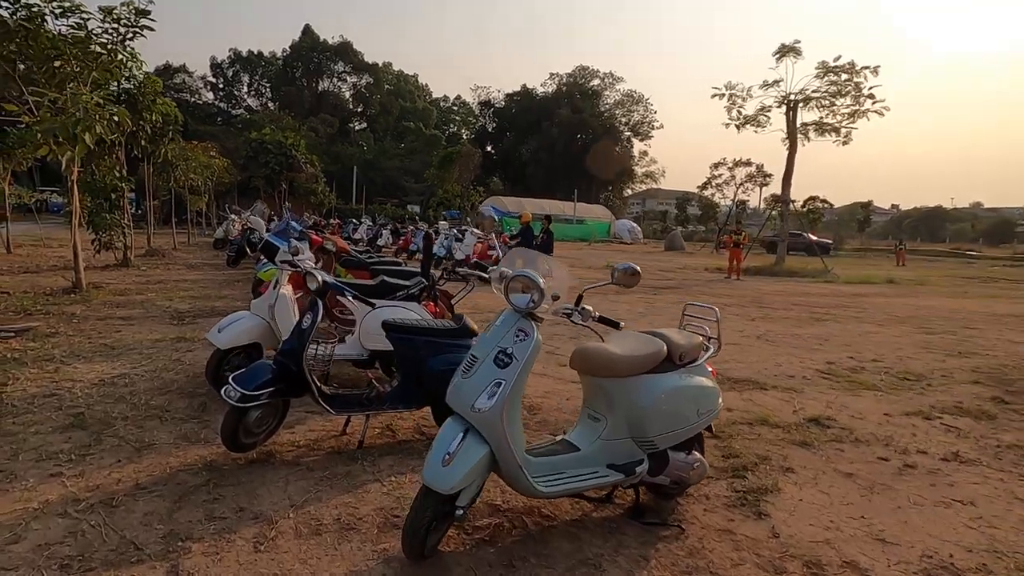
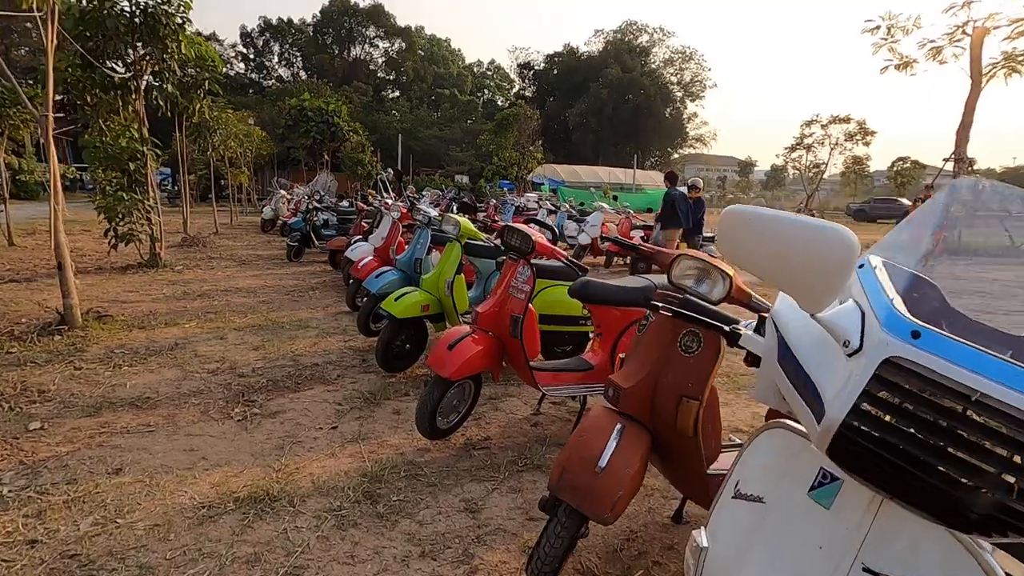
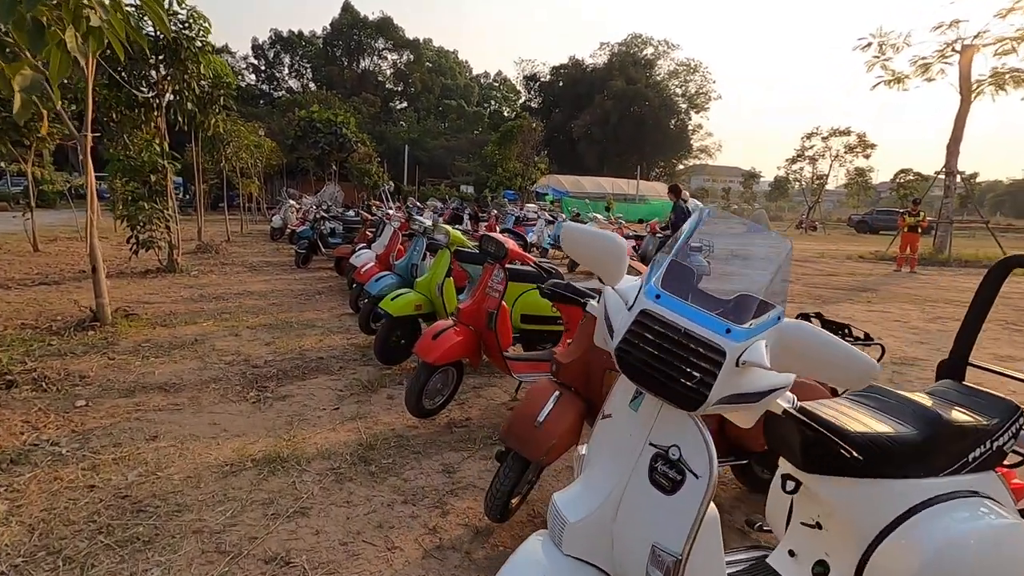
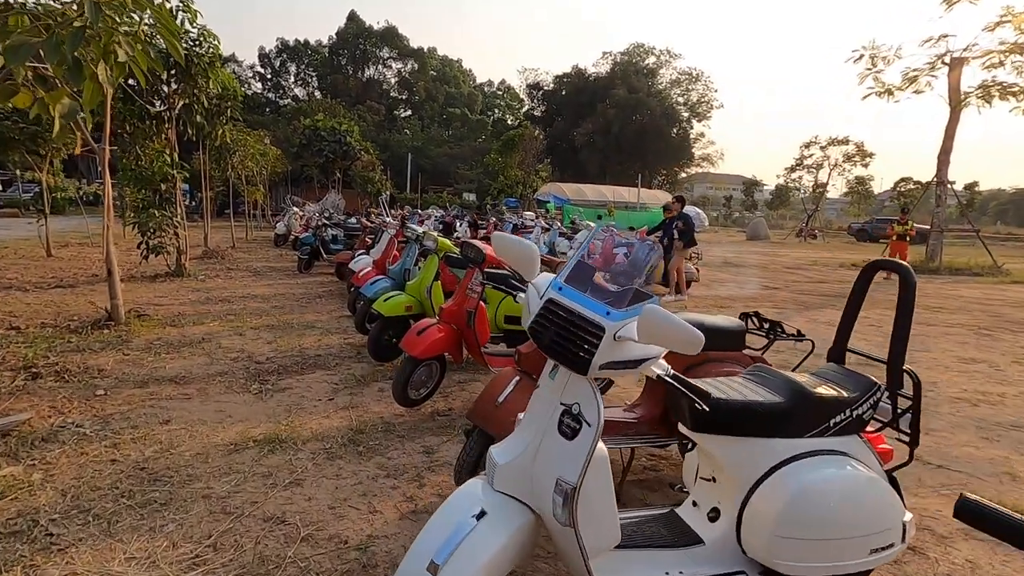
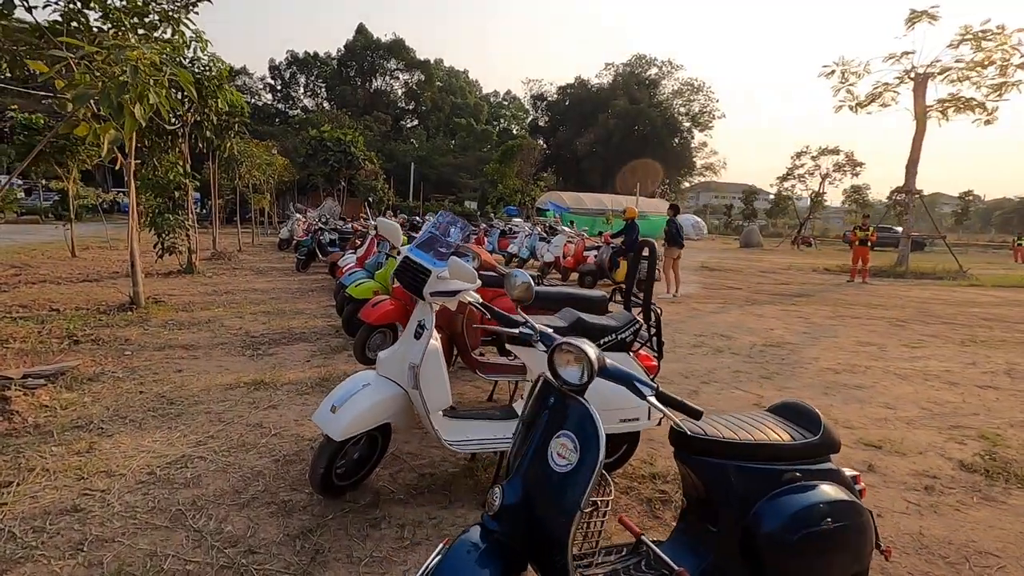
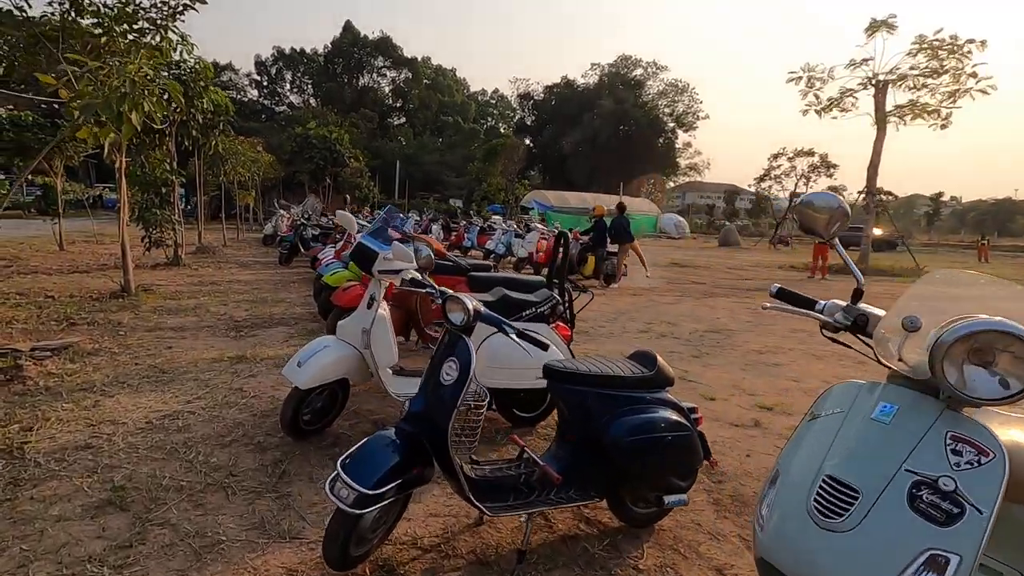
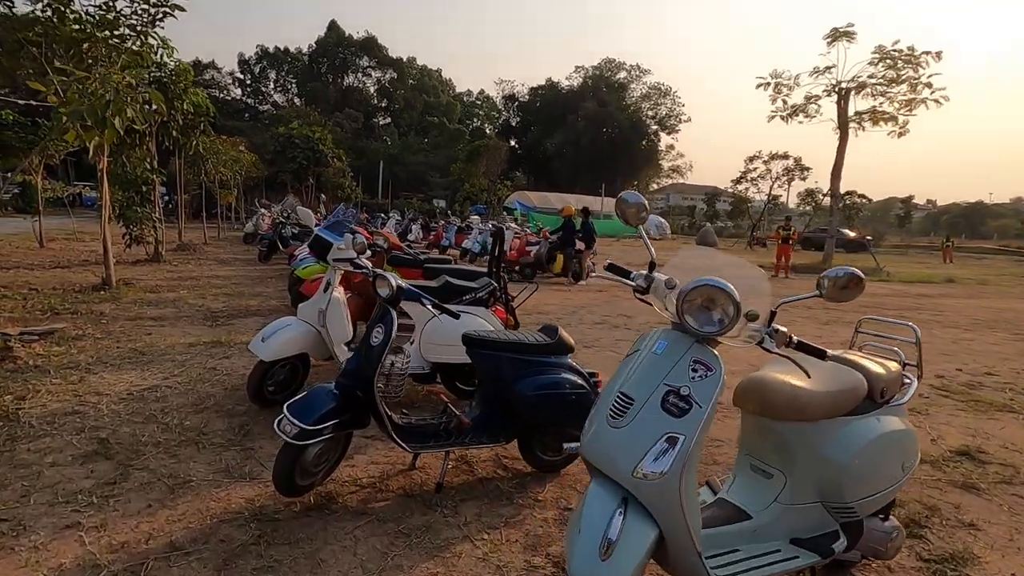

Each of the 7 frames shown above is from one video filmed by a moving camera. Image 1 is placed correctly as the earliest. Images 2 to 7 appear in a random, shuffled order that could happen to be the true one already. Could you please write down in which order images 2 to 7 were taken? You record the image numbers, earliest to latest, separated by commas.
7, 6, 5, 4, 3, 2
